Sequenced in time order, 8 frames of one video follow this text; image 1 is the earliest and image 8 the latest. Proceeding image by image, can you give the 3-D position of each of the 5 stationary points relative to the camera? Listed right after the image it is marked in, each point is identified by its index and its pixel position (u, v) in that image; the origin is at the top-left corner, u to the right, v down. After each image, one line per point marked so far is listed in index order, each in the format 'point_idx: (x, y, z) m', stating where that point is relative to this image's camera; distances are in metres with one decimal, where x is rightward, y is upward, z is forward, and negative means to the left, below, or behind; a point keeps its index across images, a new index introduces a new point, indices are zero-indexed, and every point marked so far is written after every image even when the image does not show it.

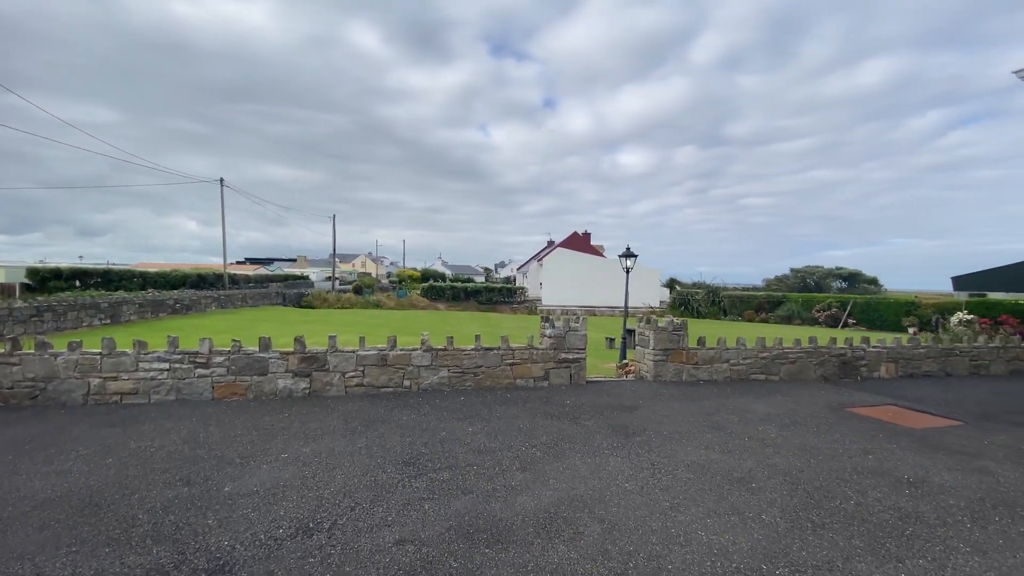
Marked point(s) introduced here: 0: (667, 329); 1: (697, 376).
0: (+2.5, -0.7, +7.6) m
1: (+3.0, -1.4, +7.7) m
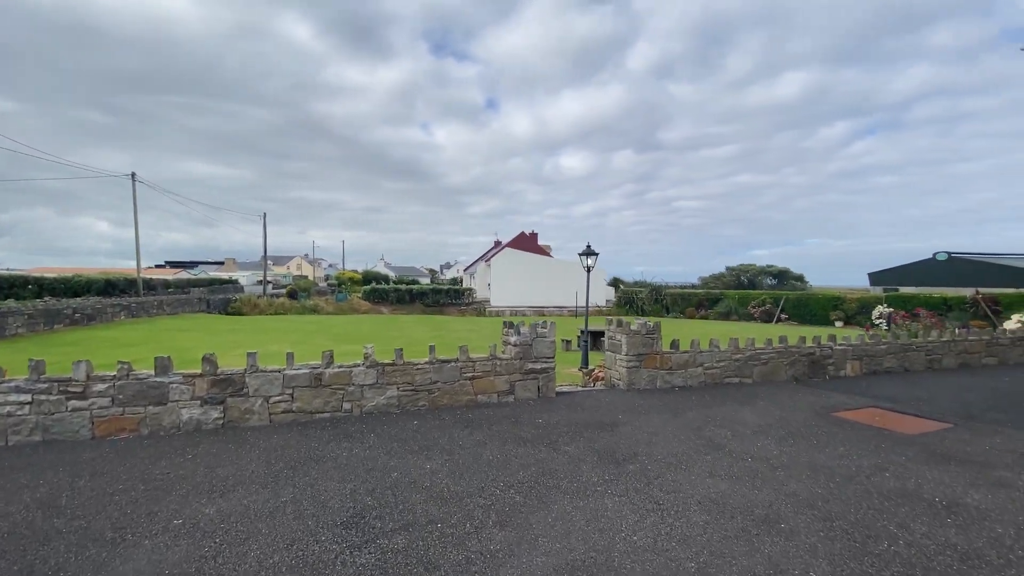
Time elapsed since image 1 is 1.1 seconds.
0: (+1.9, -0.7, +6.9) m
1: (+2.4, -1.4, +7.1) m
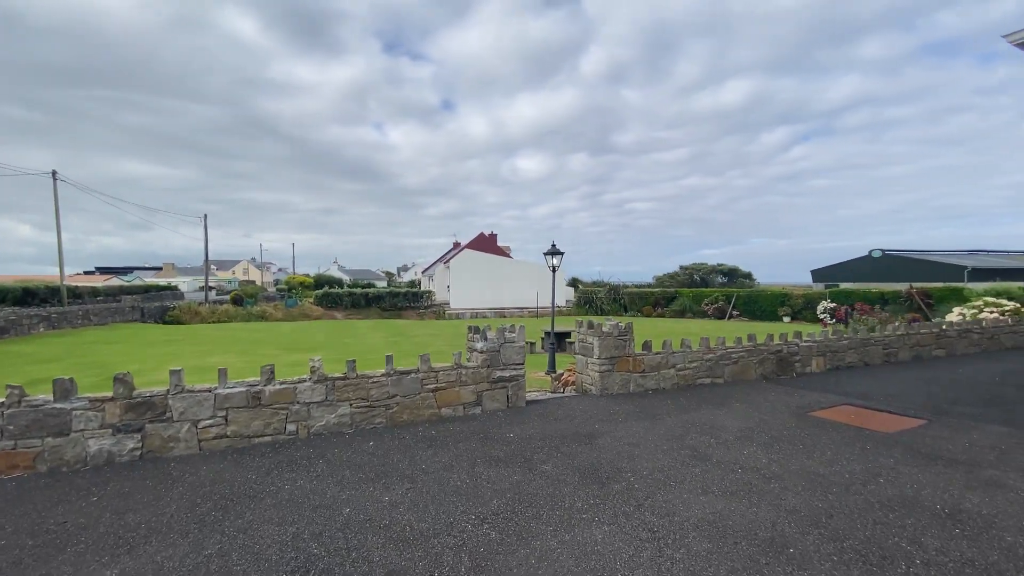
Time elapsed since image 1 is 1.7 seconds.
0: (+1.4, -0.7, +6.6) m
1: (+1.9, -1.4, +6.8) m
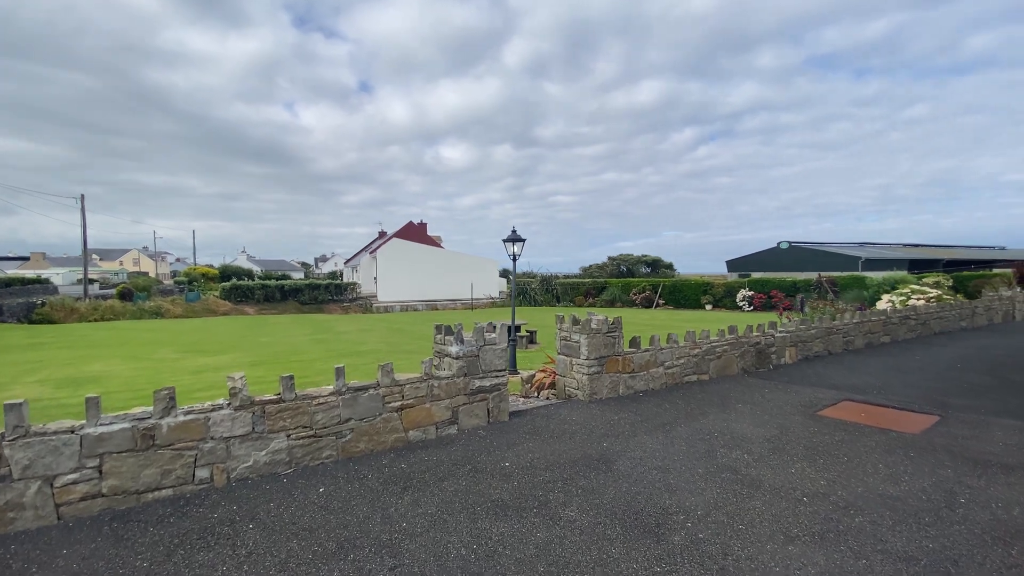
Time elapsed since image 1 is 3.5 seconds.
0: (+1.1, -0.5, +5.7) m
1: (+1.6, -1.3, +6.1) m
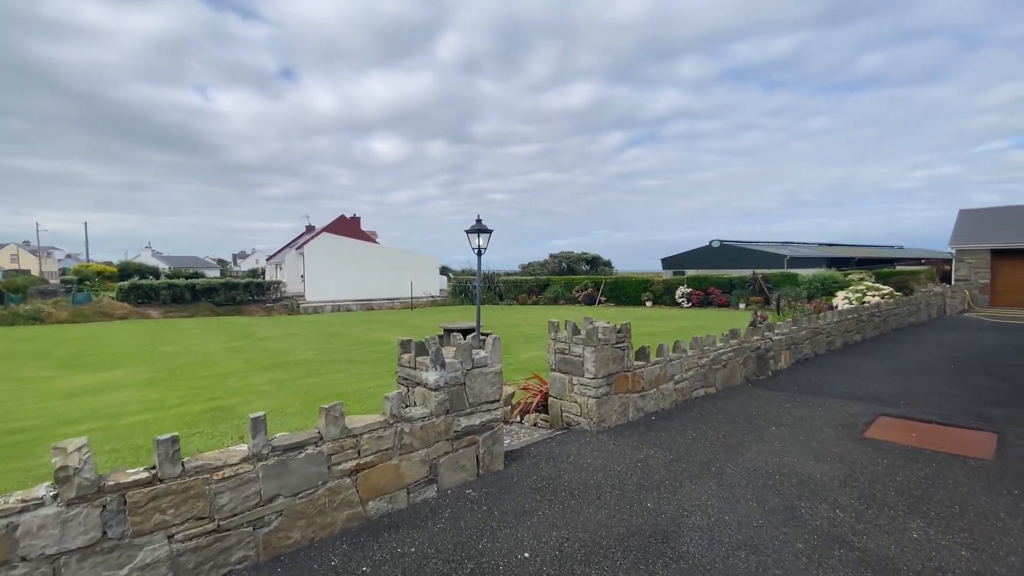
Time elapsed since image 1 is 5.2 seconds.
0: (+0.9, -0.5, +4.6) m
1: (+1.4, -1.3, +5.0) m
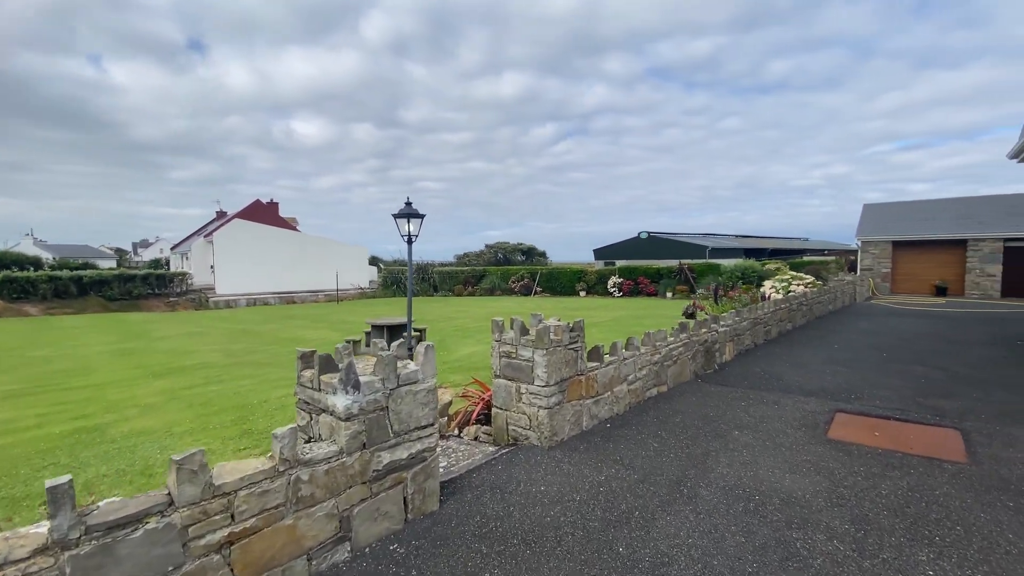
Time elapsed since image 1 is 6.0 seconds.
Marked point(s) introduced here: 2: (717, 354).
0: (+0.4, -0.5, +3.9) m
1: (+0.8, -1.2, +4.4) m
2: (+3.0, -1.0, +6.8) m
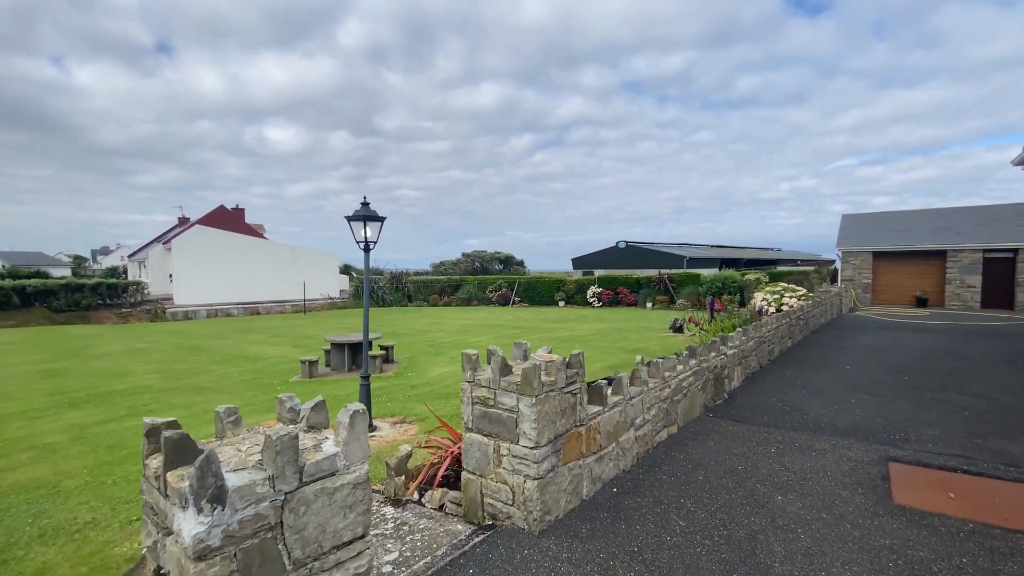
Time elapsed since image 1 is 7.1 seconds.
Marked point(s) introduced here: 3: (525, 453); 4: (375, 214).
0: (+0.3, -0.6, +2.9) m
1: (+0.7, -1.4, +3.4) m
2: (+2.7, -1.2, +5.9) m
3: (+0.1, -1.0, +2.8) m
4: (-1.7, +0.9, +5.8) m
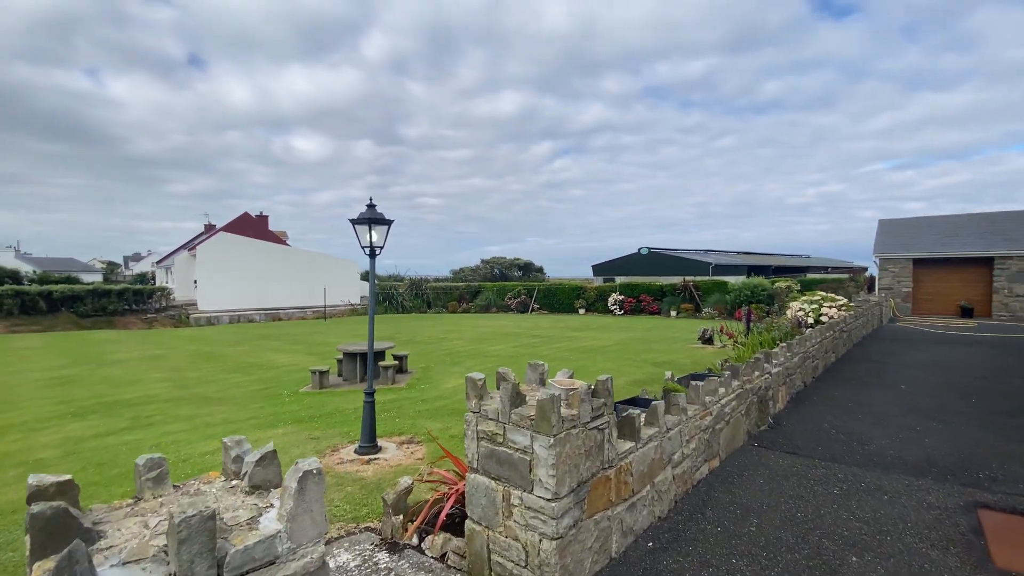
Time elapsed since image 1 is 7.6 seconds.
0: (+0.3, -0.7, +2.4) m
1: (+0.7, -1.4, +2.8) m
2: (+2.9, -1.3, +5.2) m
3: (+0.1, -1.0, +2.3) m
4: (-1.5, +0.8, +5.4) m
